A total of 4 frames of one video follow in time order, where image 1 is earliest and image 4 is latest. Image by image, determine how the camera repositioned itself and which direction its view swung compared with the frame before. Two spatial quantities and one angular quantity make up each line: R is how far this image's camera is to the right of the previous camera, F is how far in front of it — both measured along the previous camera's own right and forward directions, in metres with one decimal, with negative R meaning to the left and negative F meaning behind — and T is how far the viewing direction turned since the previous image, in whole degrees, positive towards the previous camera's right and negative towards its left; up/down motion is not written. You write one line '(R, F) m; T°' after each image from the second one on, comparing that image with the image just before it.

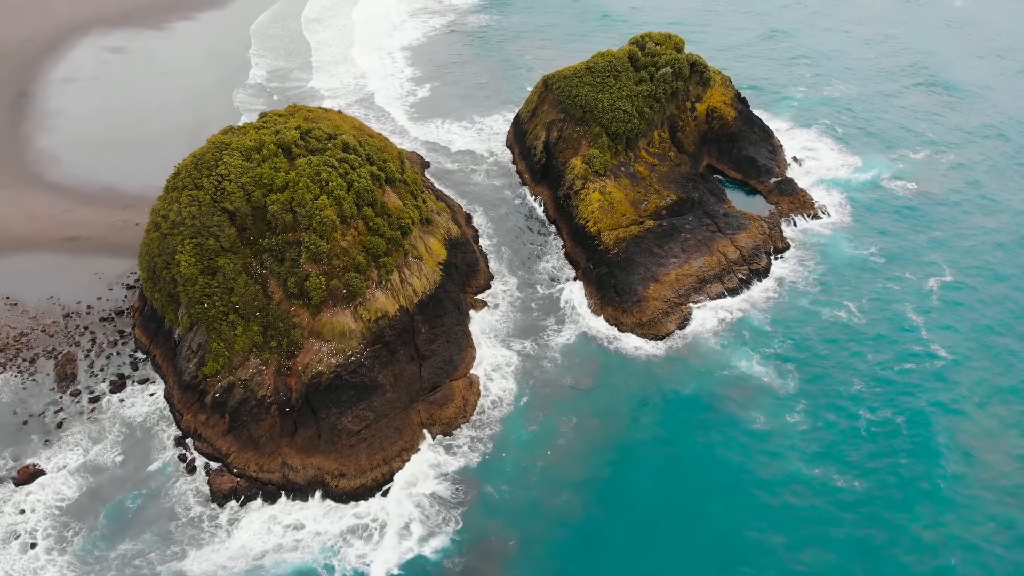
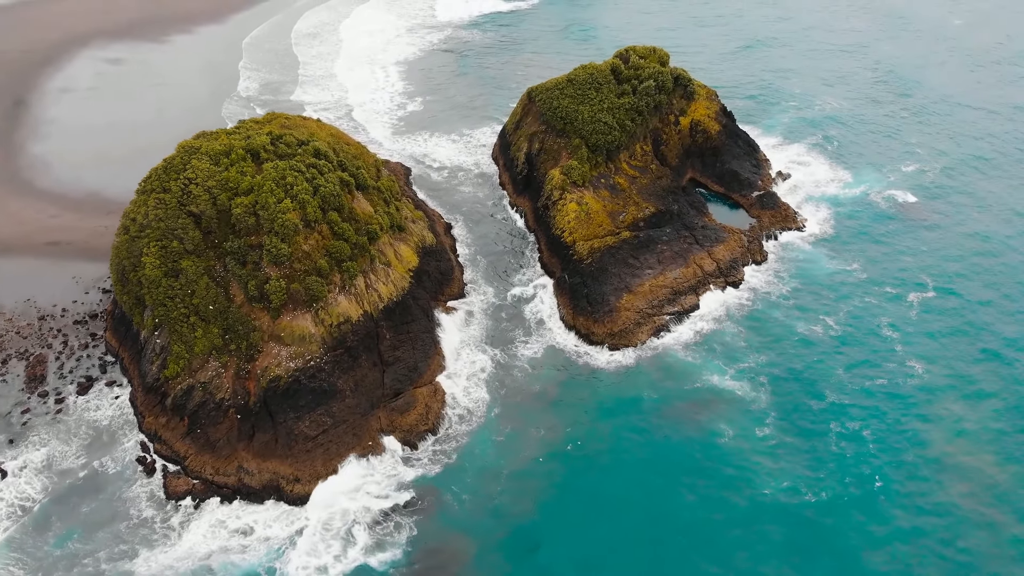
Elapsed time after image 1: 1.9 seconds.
(+2.4, 0.0) m; 0°
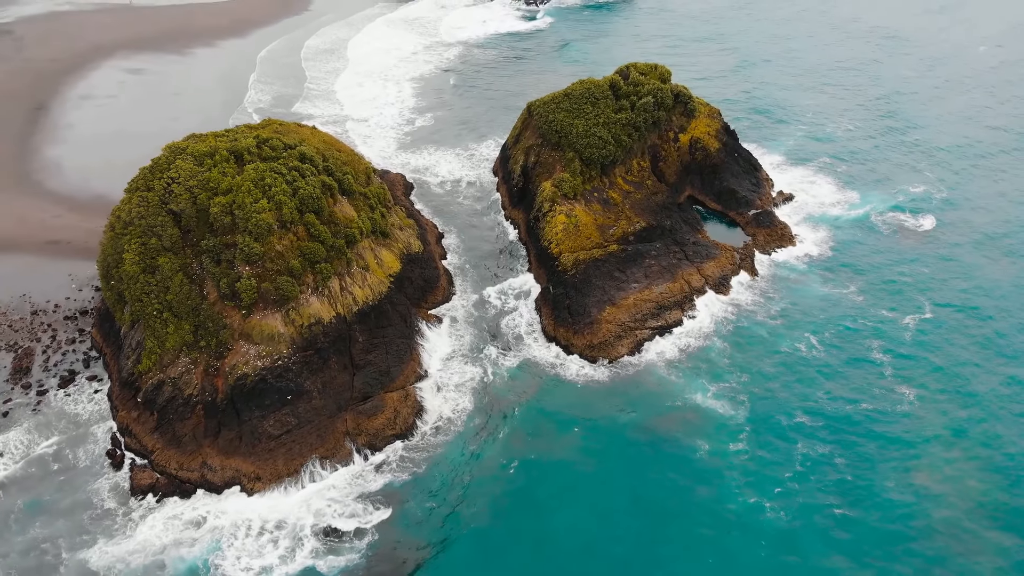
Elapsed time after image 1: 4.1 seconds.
(+2.7, +0.1) m; -2°
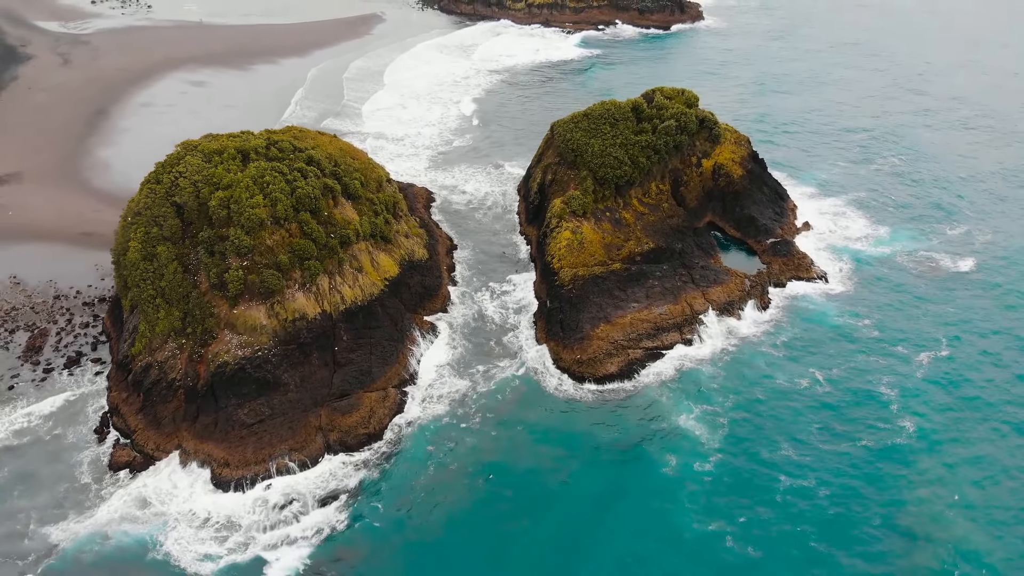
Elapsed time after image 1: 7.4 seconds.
(+3.6, +0.4) m; -4°
